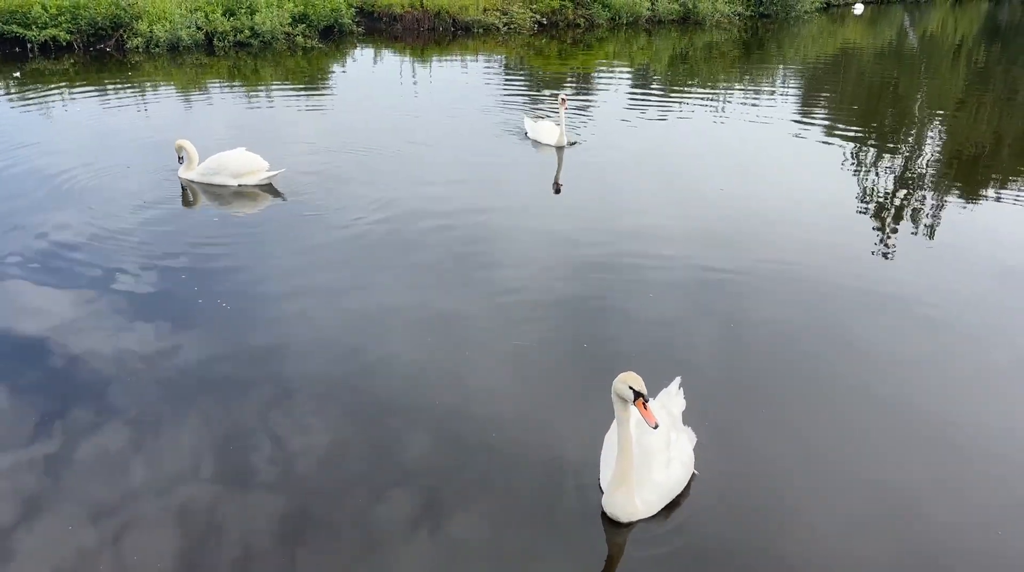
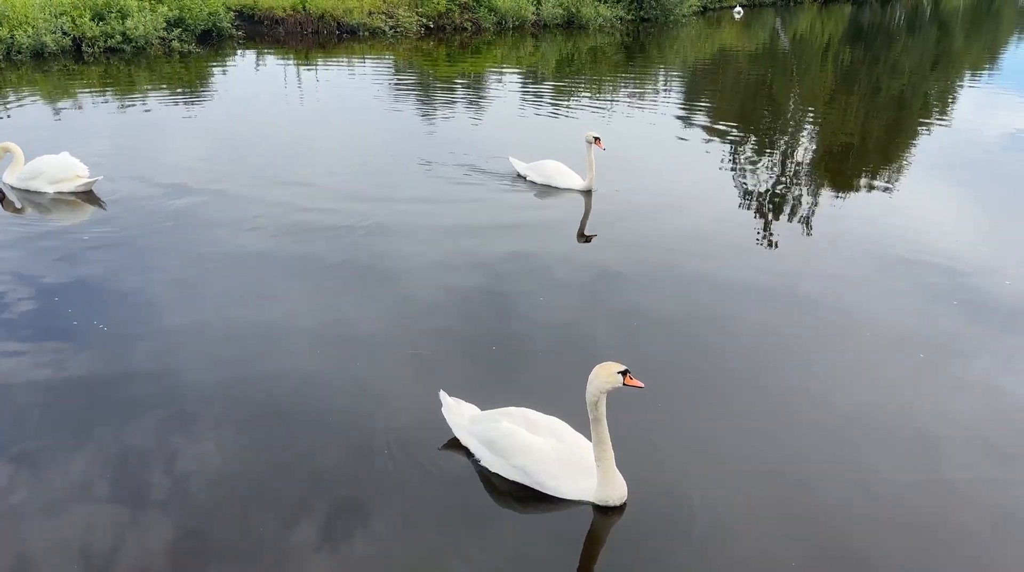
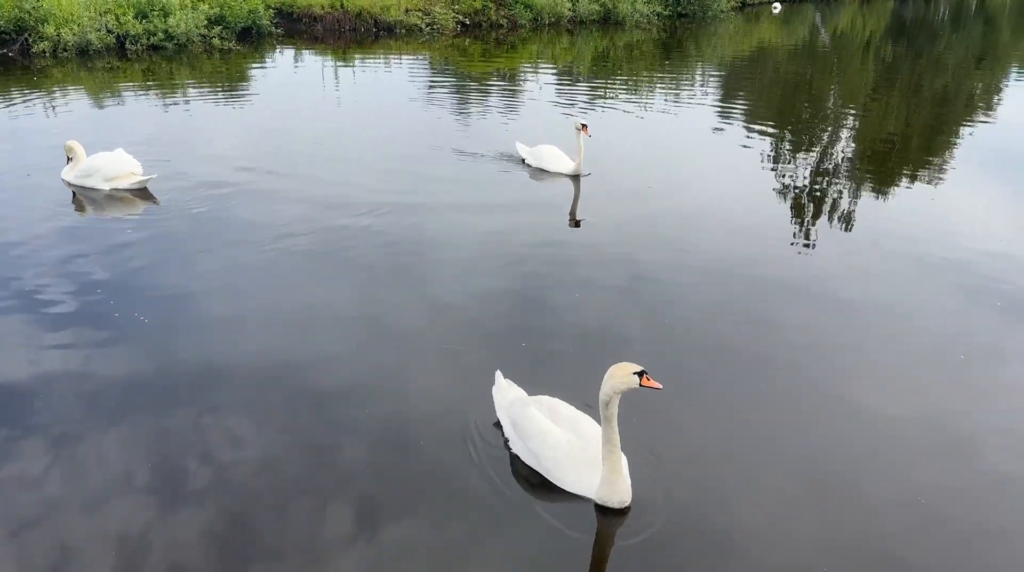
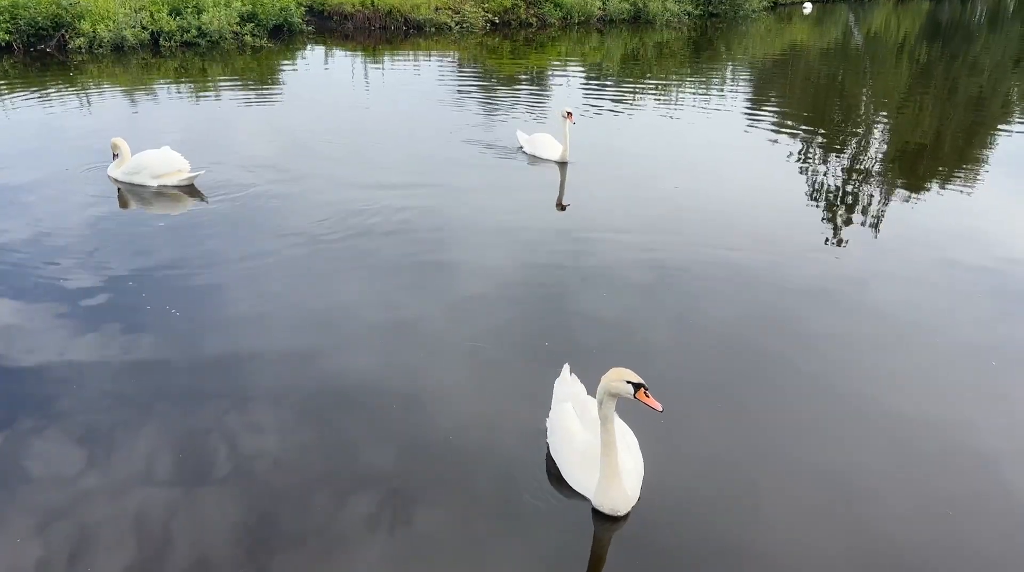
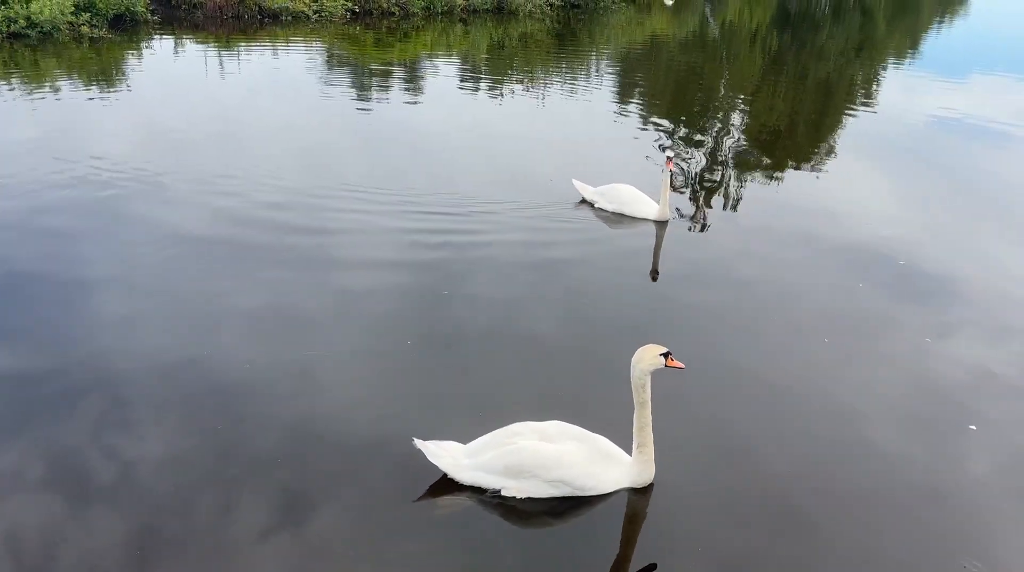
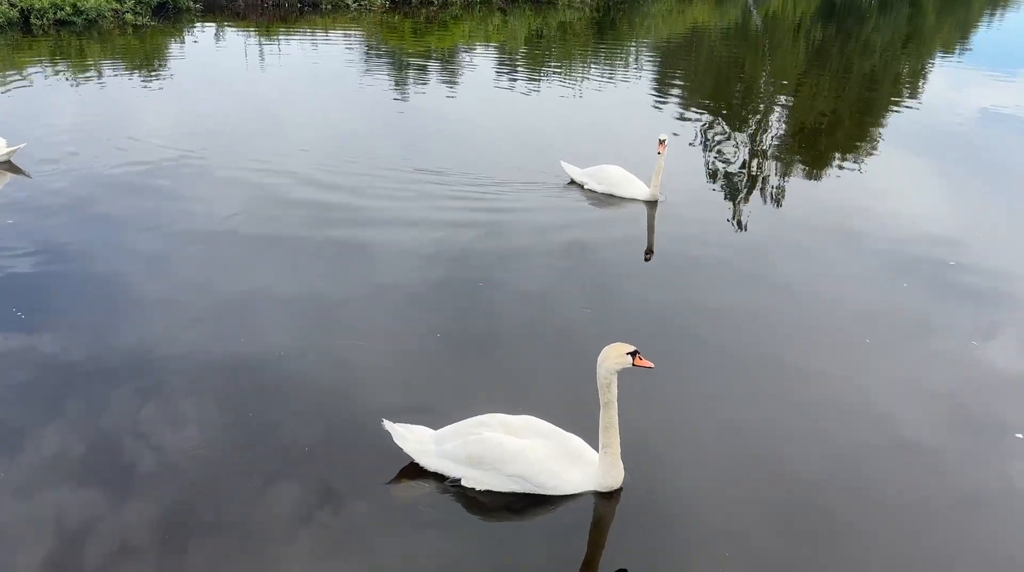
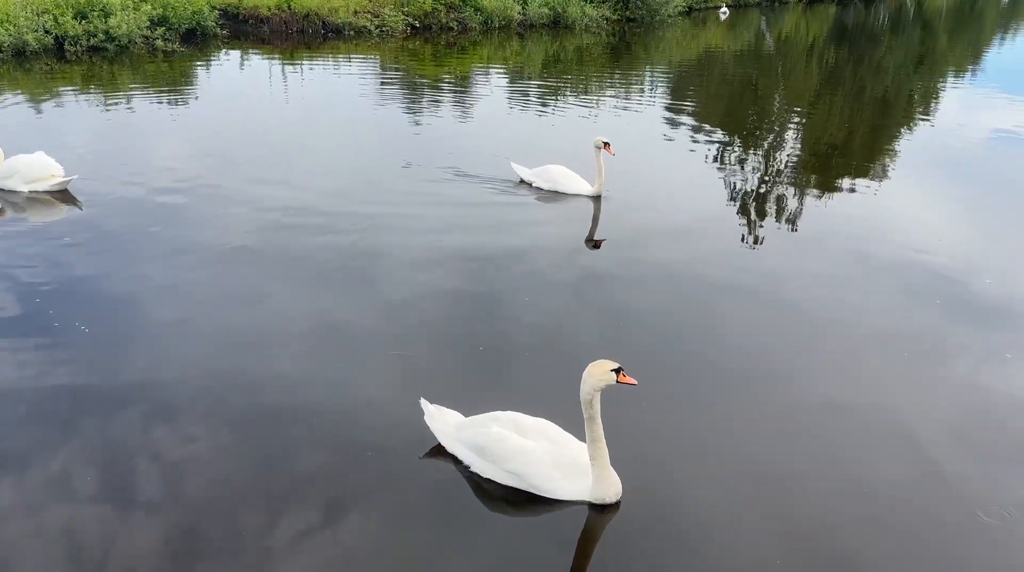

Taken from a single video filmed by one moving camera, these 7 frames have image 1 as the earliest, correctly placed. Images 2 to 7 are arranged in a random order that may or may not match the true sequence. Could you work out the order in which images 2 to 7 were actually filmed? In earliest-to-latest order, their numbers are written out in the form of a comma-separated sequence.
4, 3, 2, 7, 6, 5
